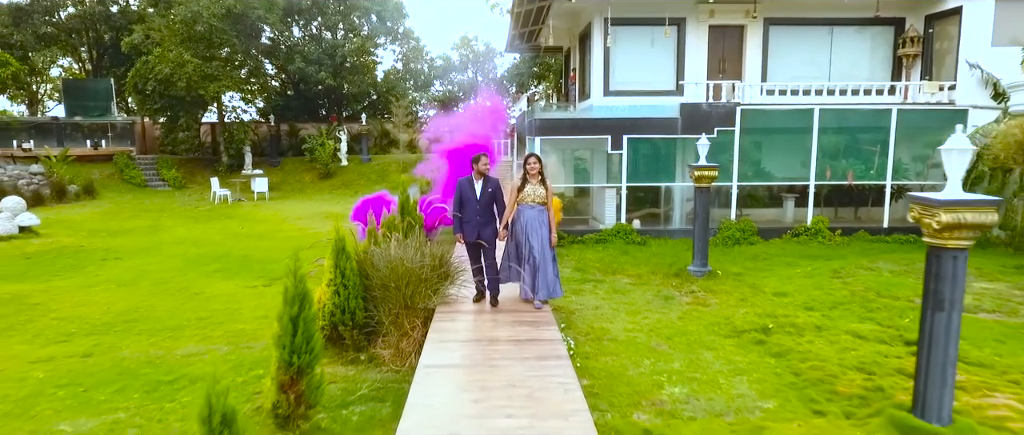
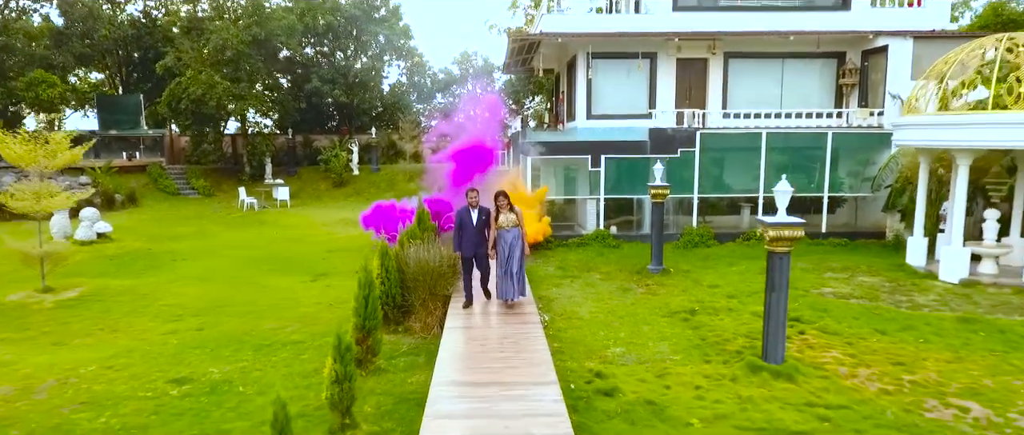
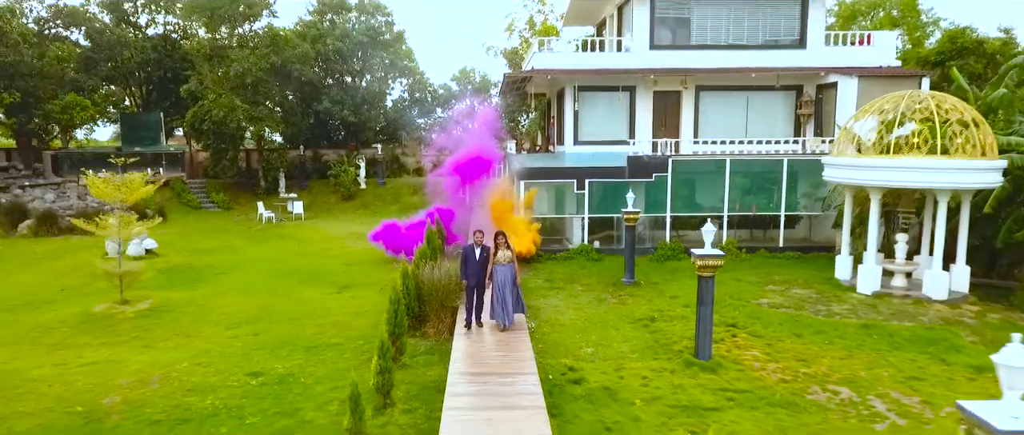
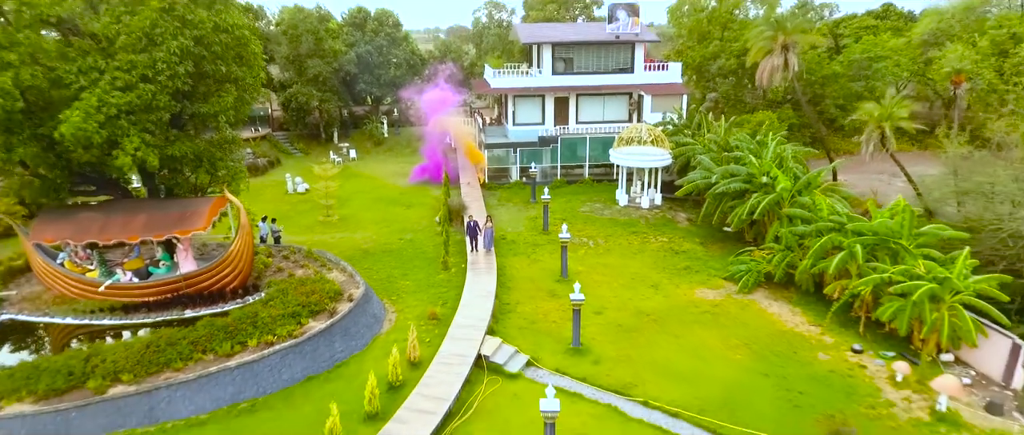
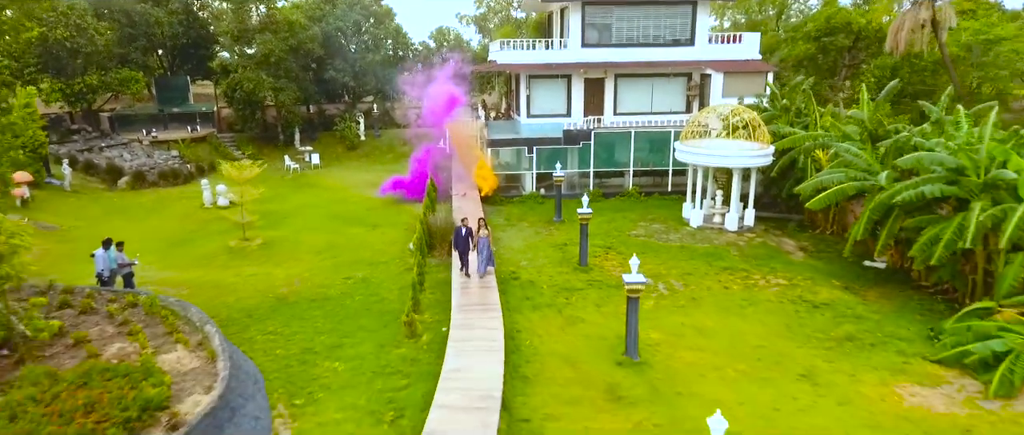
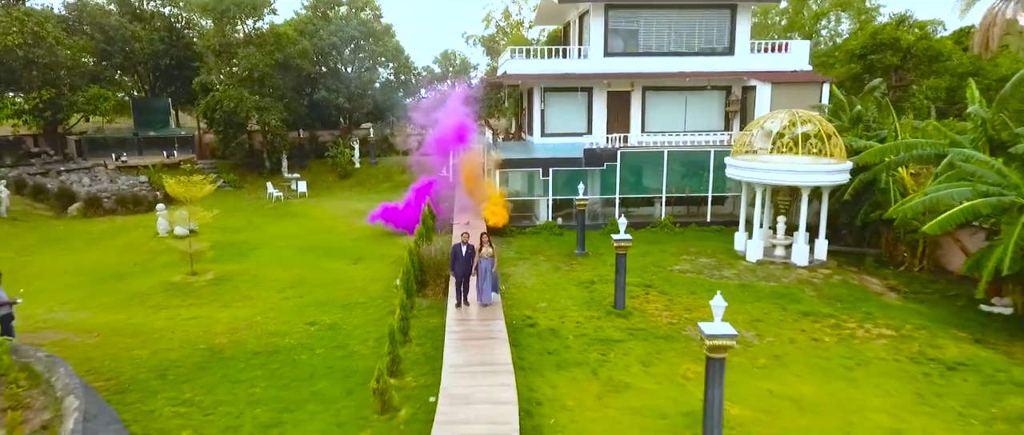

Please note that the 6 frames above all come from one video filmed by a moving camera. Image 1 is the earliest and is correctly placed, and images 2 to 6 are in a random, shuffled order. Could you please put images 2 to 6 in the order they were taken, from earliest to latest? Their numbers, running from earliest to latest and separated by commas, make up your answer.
2, 3, 6, 5, 4
